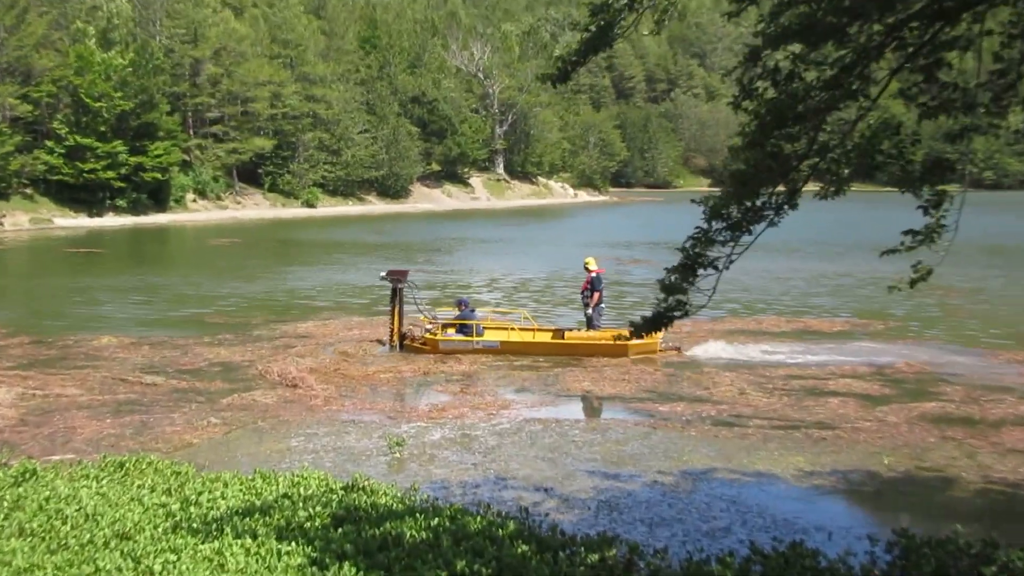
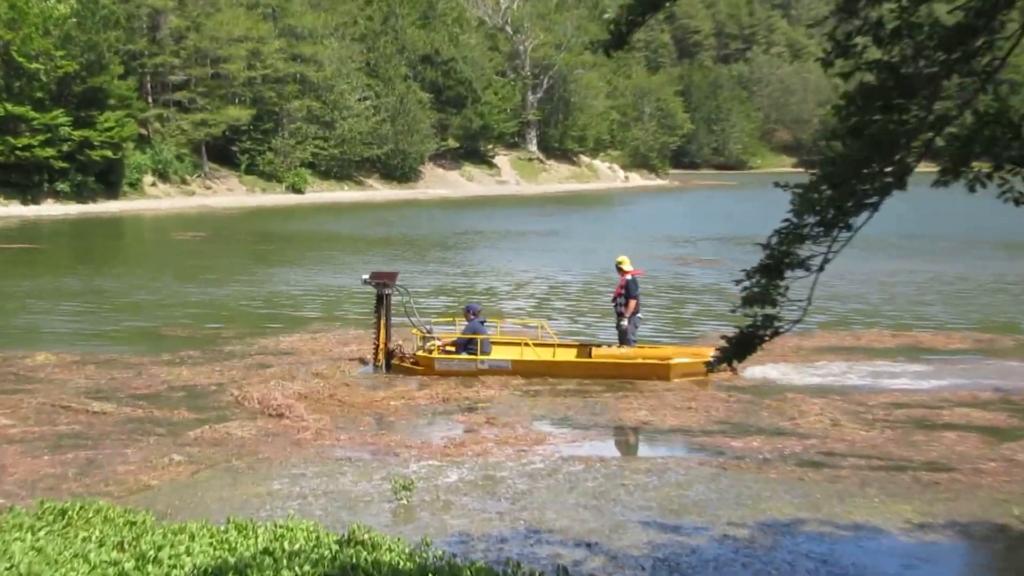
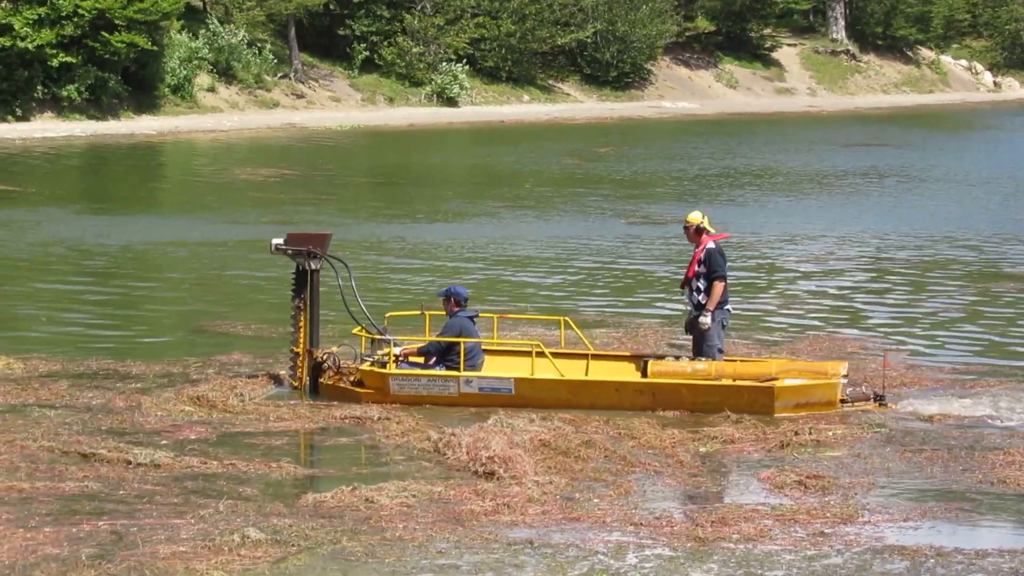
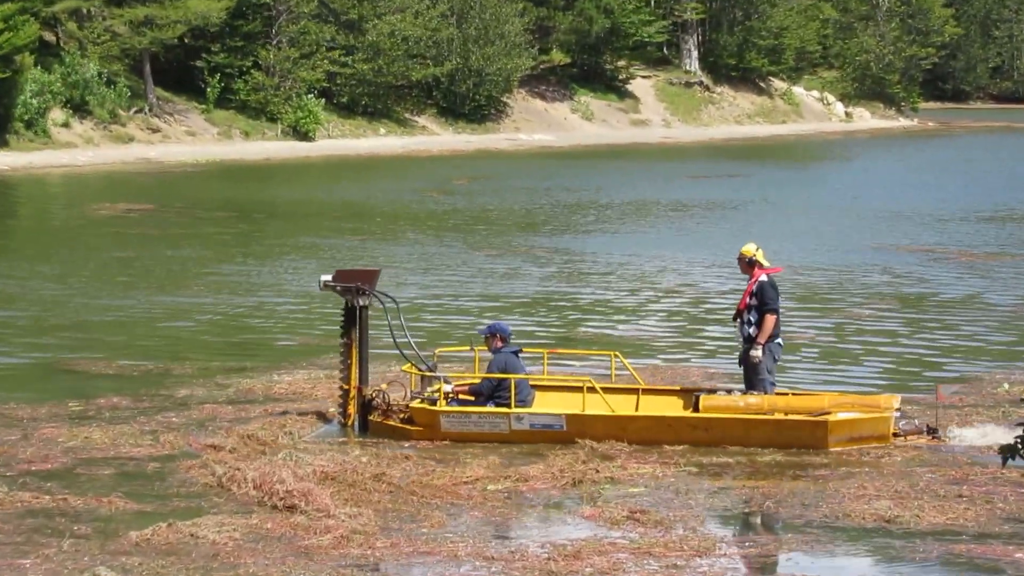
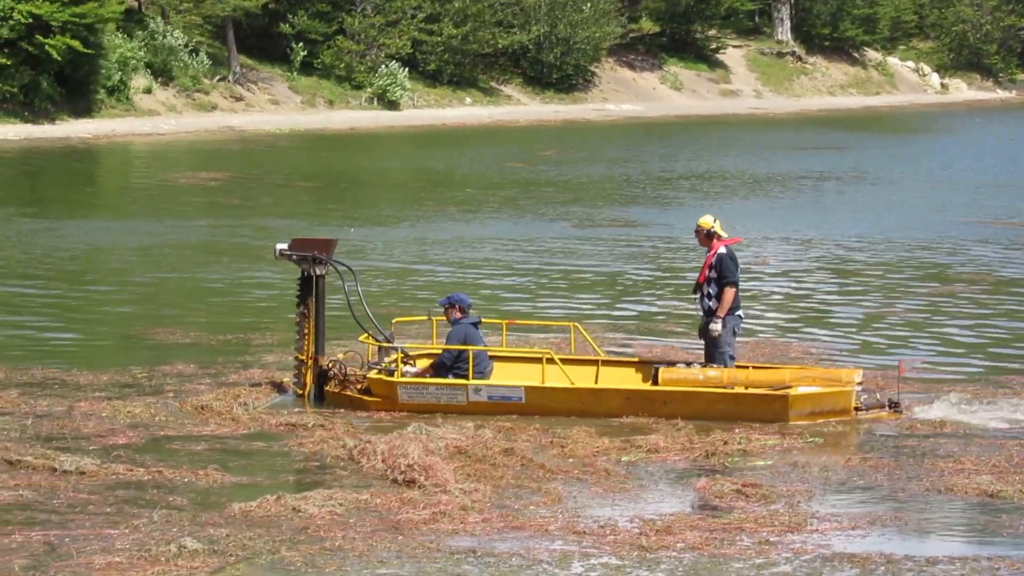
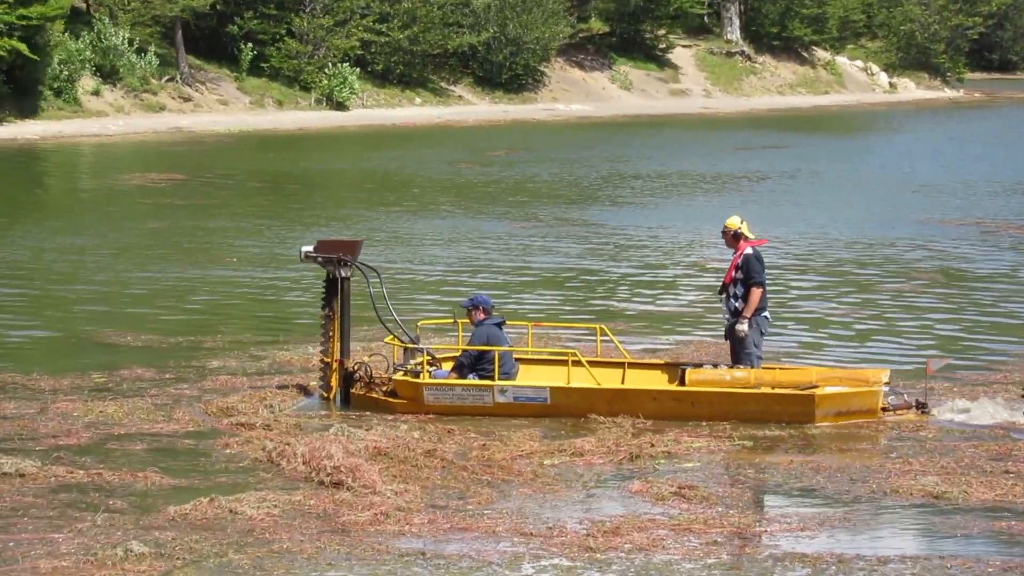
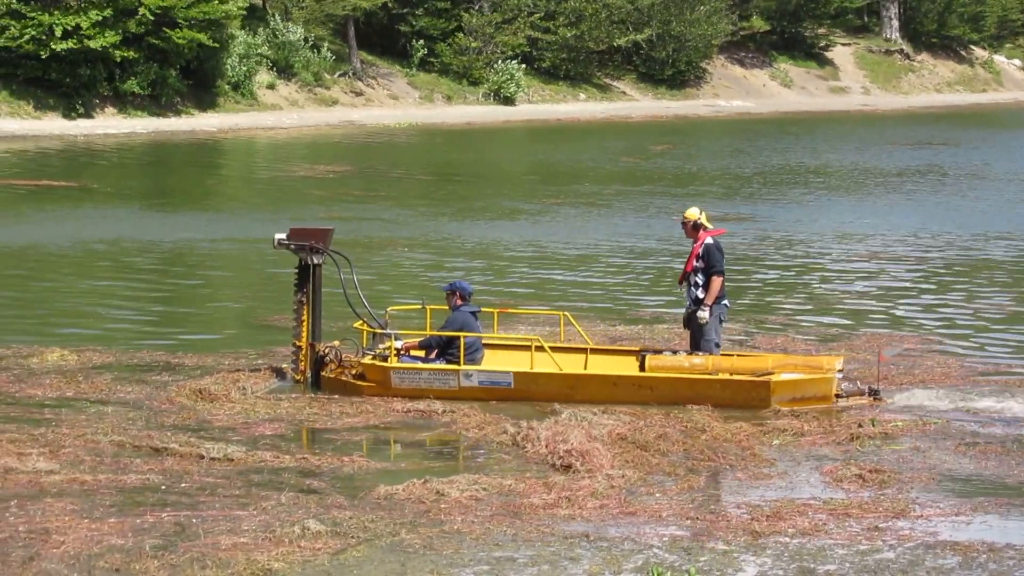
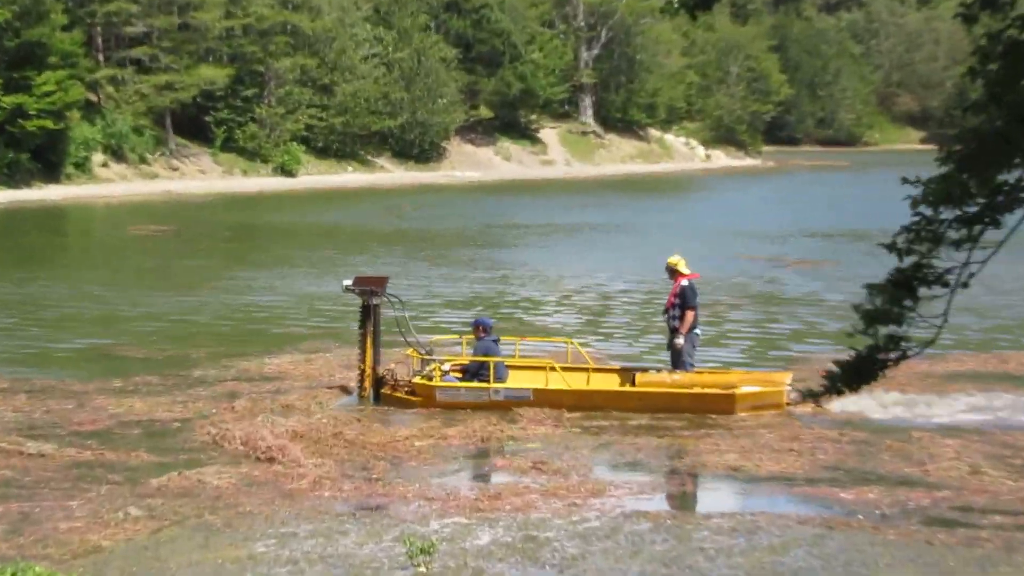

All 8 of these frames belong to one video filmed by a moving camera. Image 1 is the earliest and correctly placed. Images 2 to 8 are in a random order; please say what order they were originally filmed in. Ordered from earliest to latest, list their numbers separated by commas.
2, 8, 4, 6, 5, 3, 7
